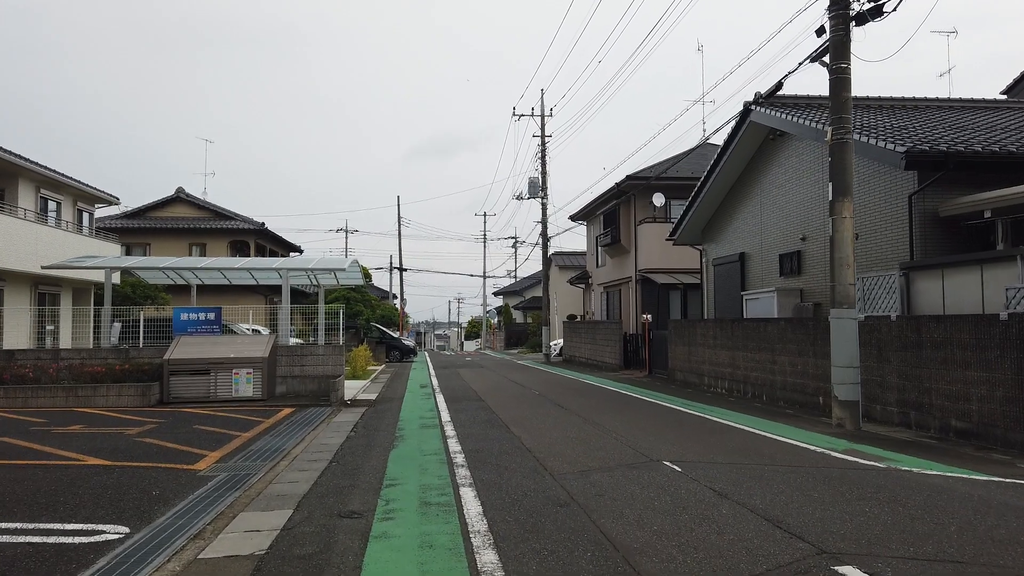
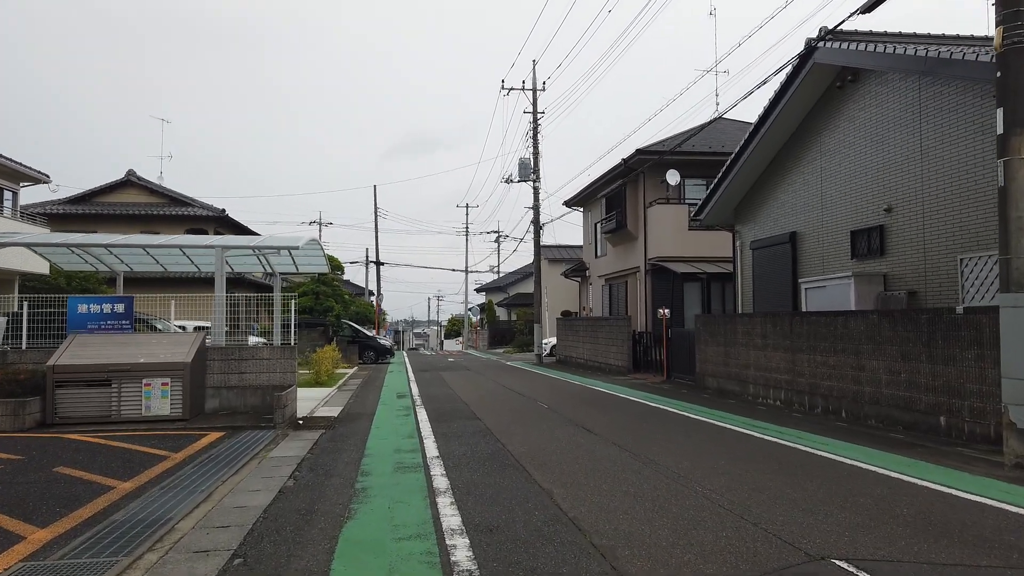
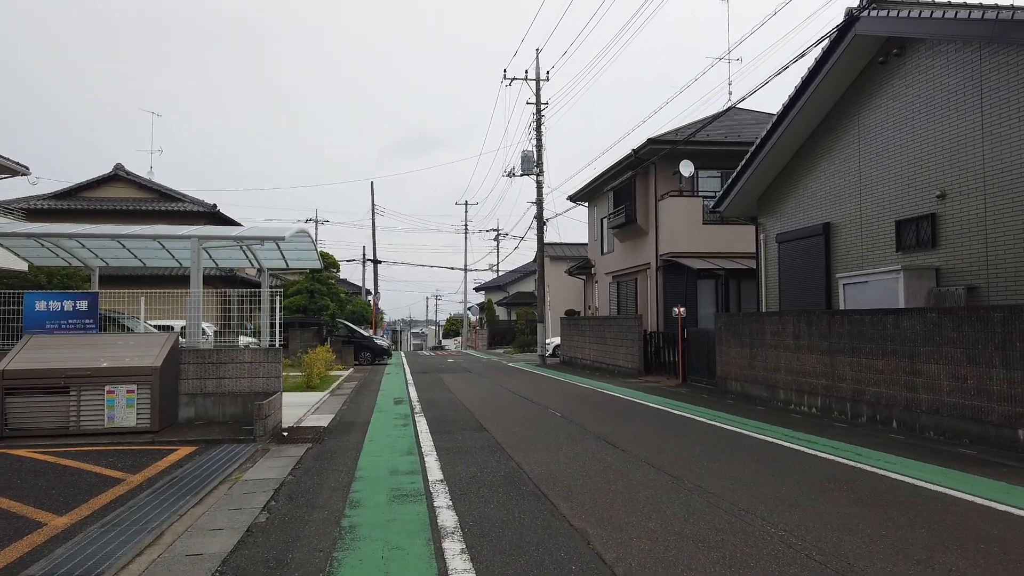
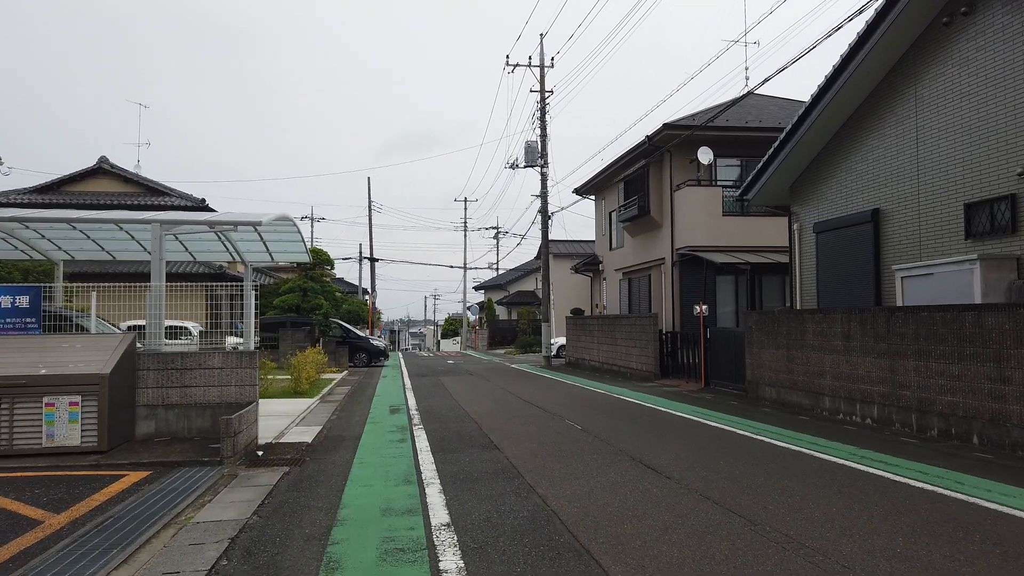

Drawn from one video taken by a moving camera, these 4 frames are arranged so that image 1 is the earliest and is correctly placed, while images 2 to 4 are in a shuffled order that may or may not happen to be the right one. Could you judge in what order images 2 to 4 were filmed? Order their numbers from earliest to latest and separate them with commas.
2, 3, 4
